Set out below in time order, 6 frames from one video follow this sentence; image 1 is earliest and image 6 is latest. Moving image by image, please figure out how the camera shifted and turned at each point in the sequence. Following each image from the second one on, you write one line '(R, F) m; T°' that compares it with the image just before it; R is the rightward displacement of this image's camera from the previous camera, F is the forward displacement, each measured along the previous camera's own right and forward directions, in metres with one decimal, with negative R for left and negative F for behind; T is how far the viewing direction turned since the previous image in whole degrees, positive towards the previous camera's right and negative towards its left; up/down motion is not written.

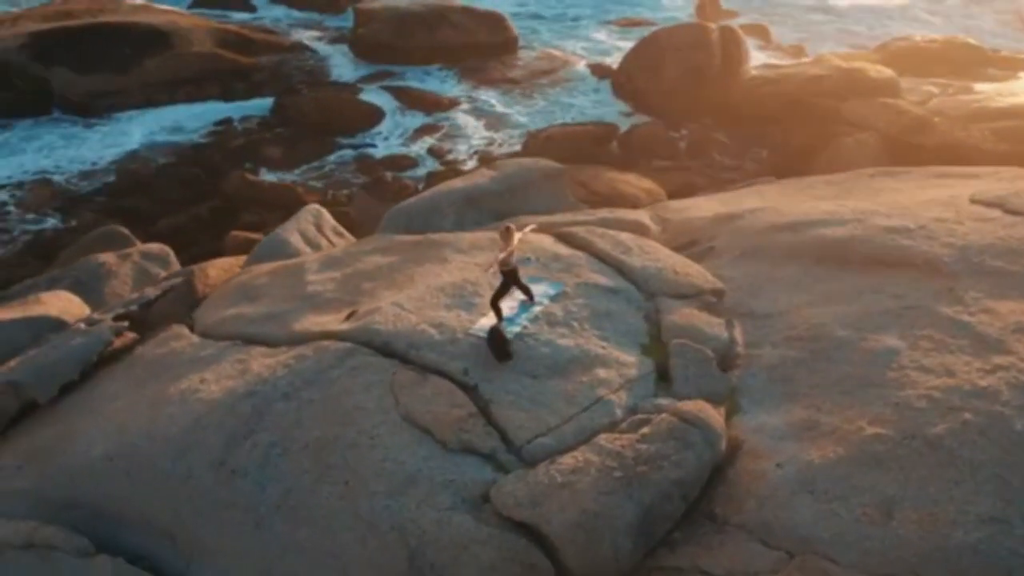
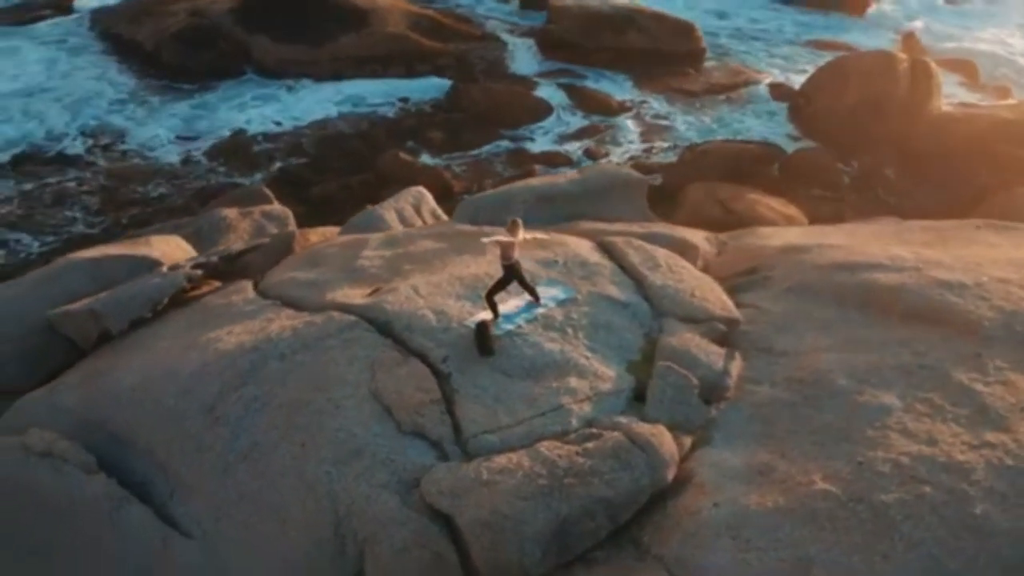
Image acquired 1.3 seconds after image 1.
(+1.1, +0.1) m; -12°
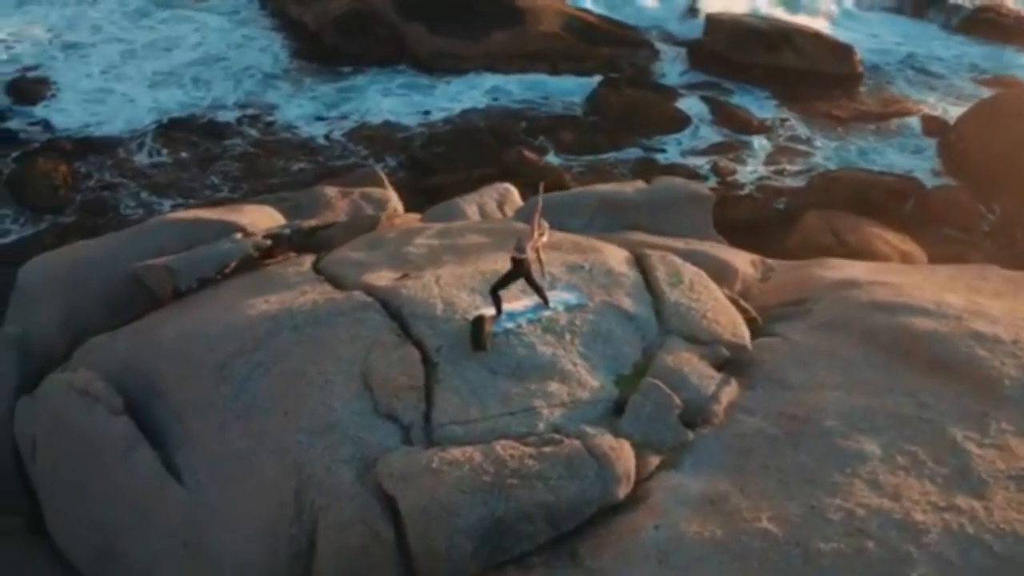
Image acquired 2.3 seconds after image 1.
(+0.9, +0.1) m; -10°
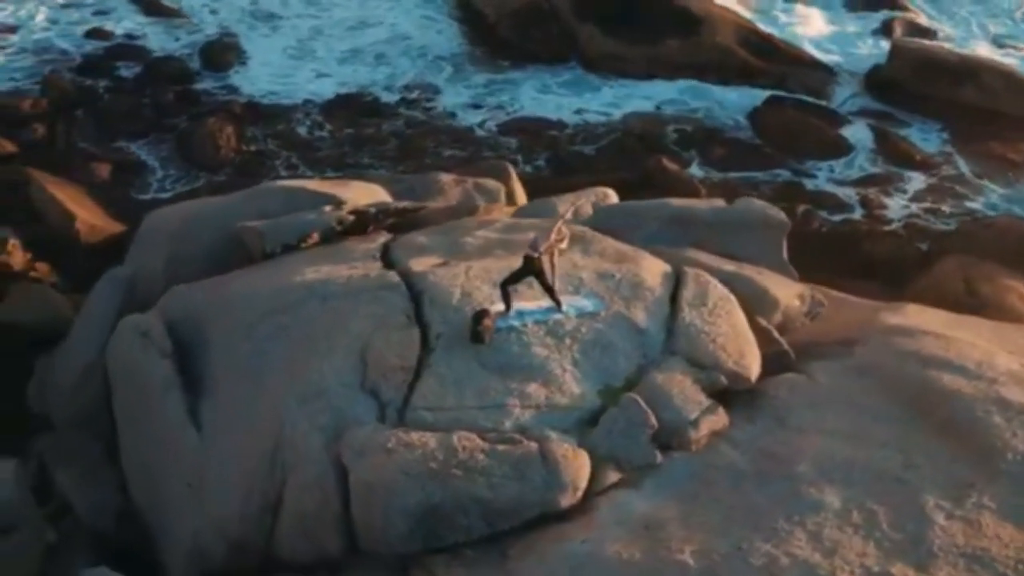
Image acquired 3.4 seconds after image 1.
(+1.0, +0.1) m; -11°
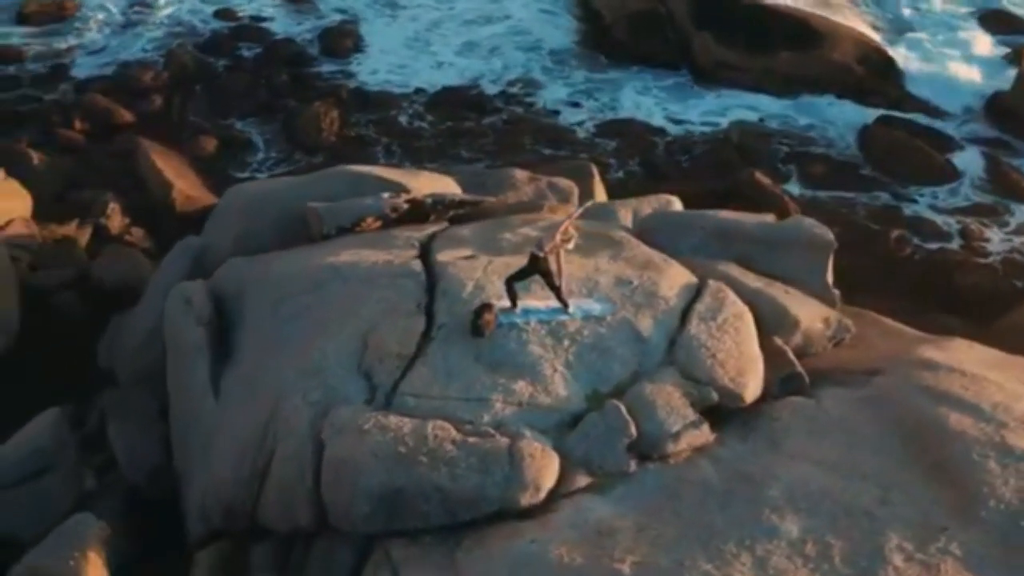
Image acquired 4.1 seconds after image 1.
(+0.6, 0.0) m; -7°
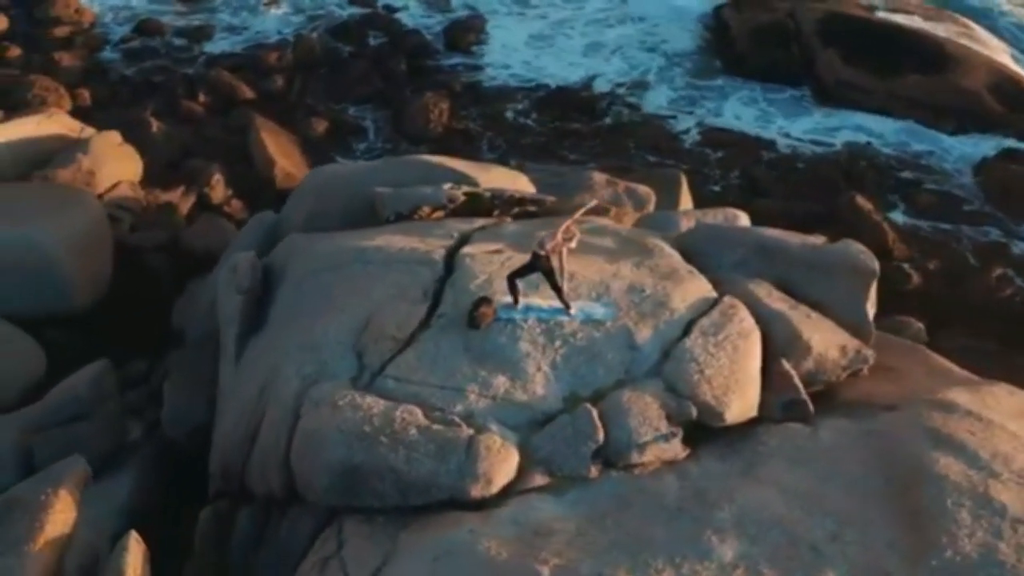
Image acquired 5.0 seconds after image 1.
(+0.7, 0.0) m; -8°
